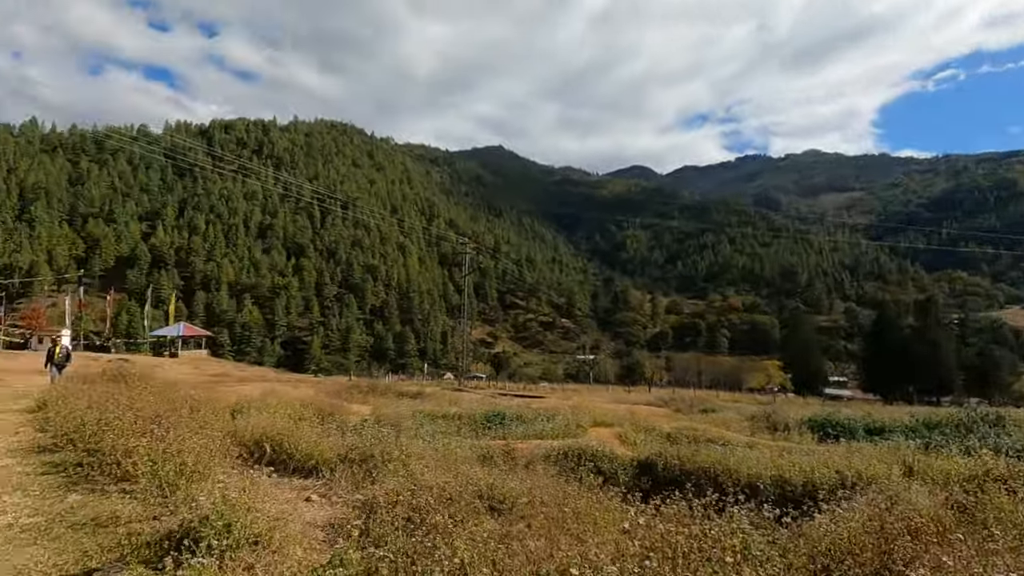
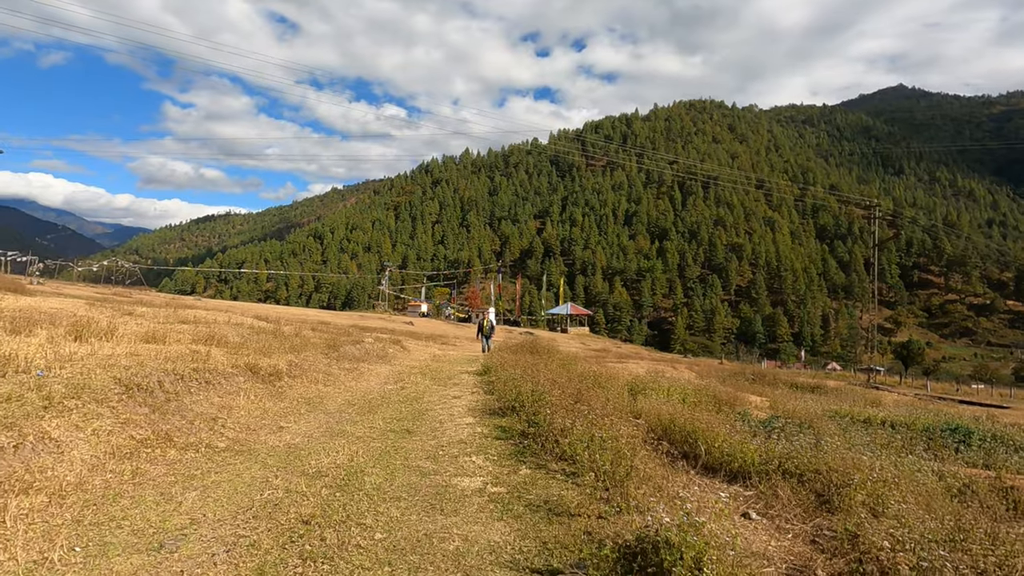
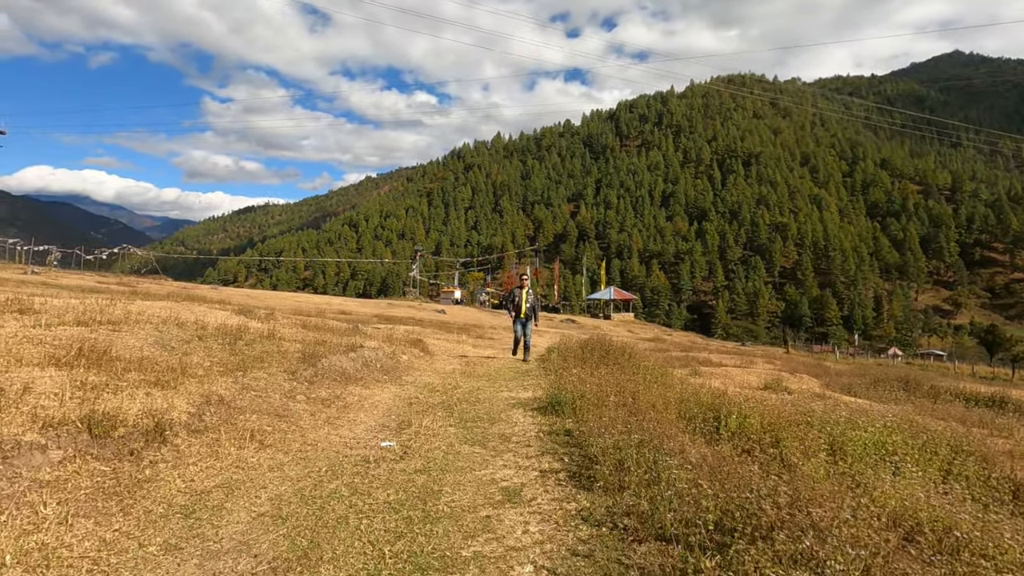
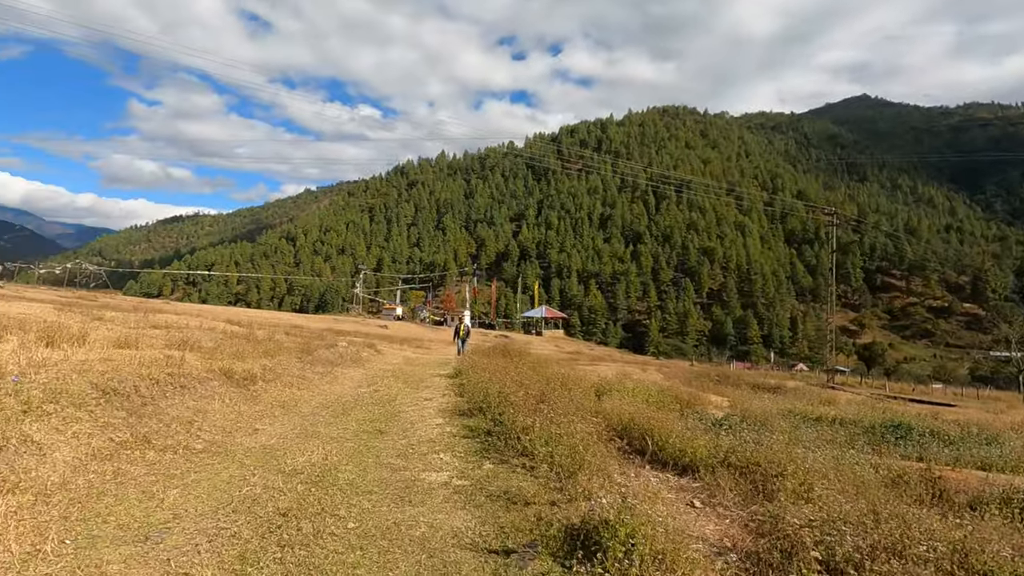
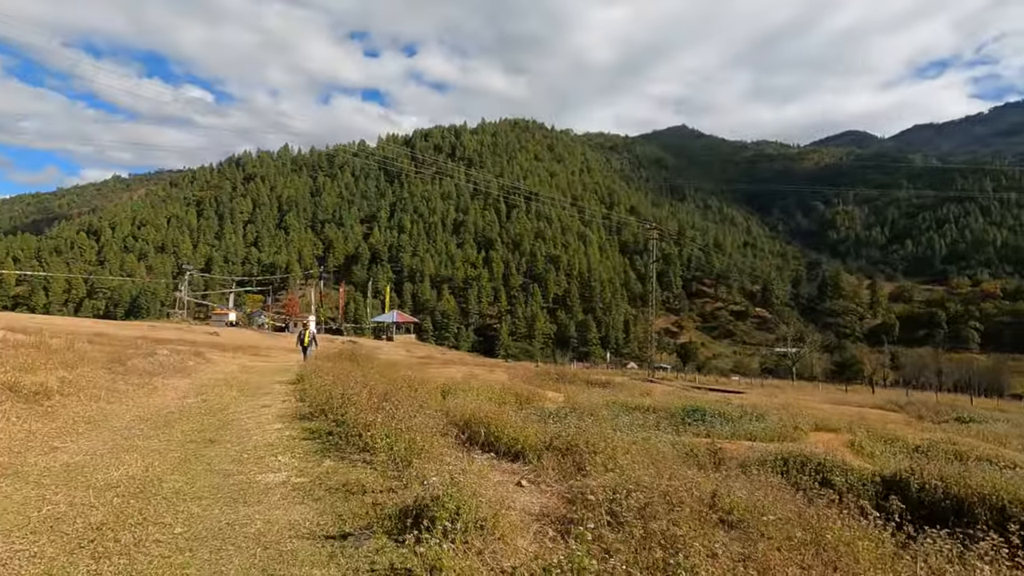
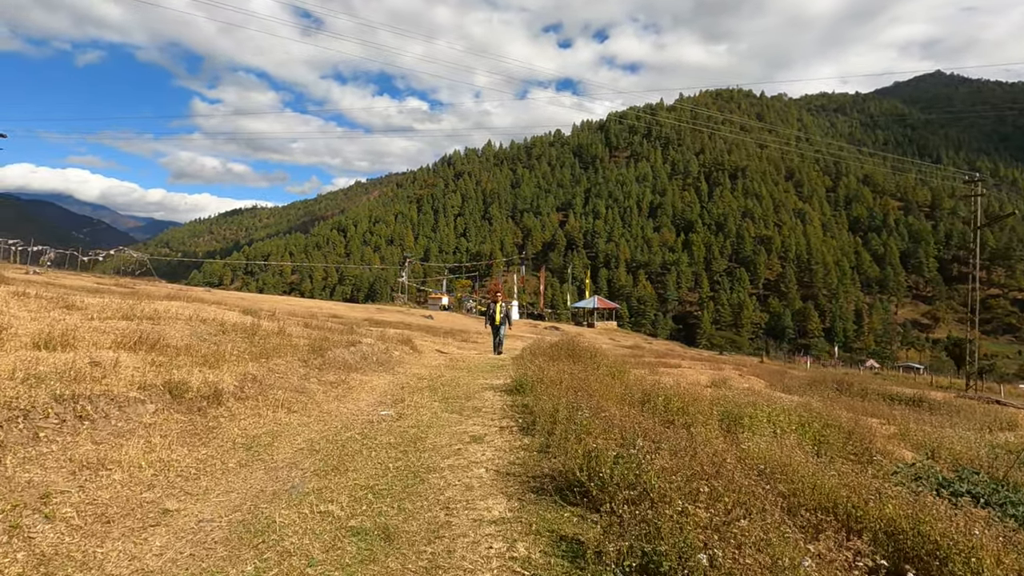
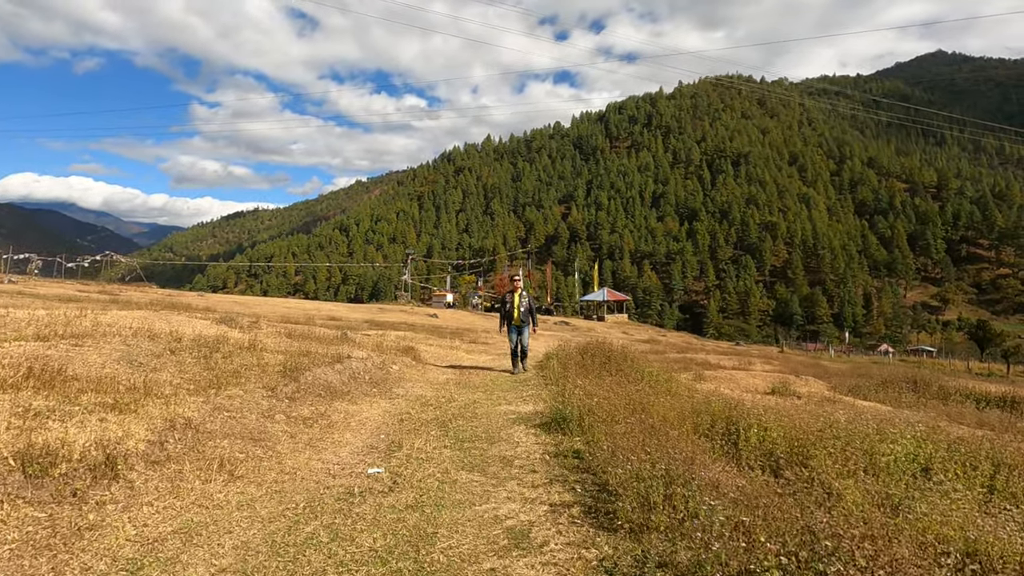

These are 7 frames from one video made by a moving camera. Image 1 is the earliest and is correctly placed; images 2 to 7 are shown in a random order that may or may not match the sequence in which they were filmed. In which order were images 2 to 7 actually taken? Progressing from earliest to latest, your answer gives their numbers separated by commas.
5, 4, 2, 6, 3, 7
